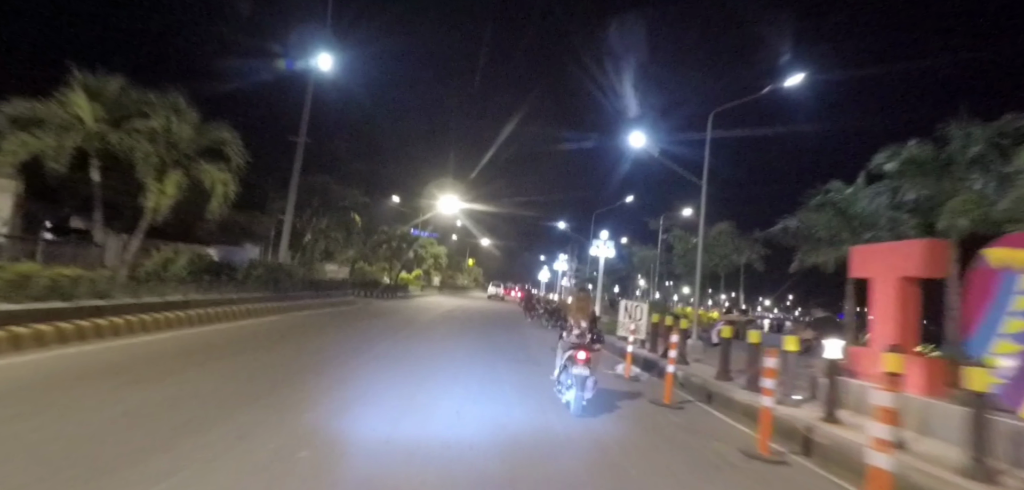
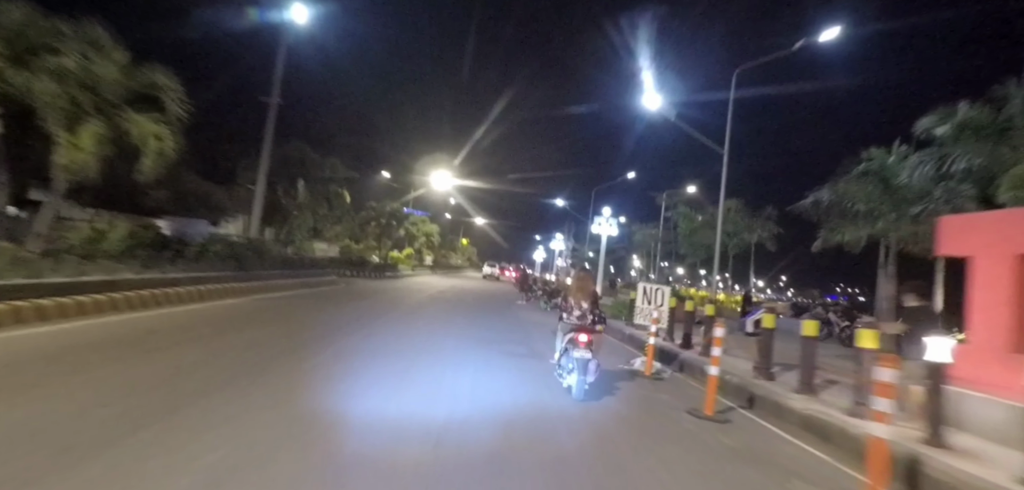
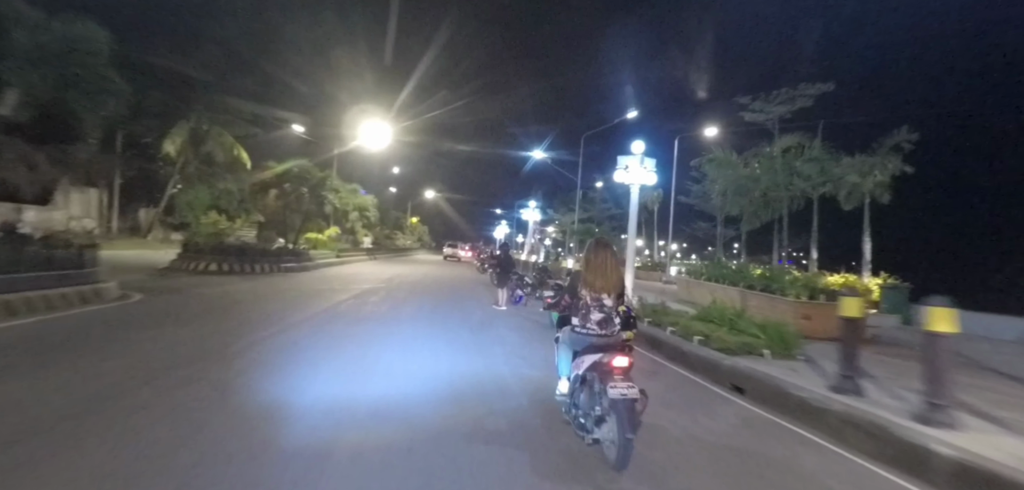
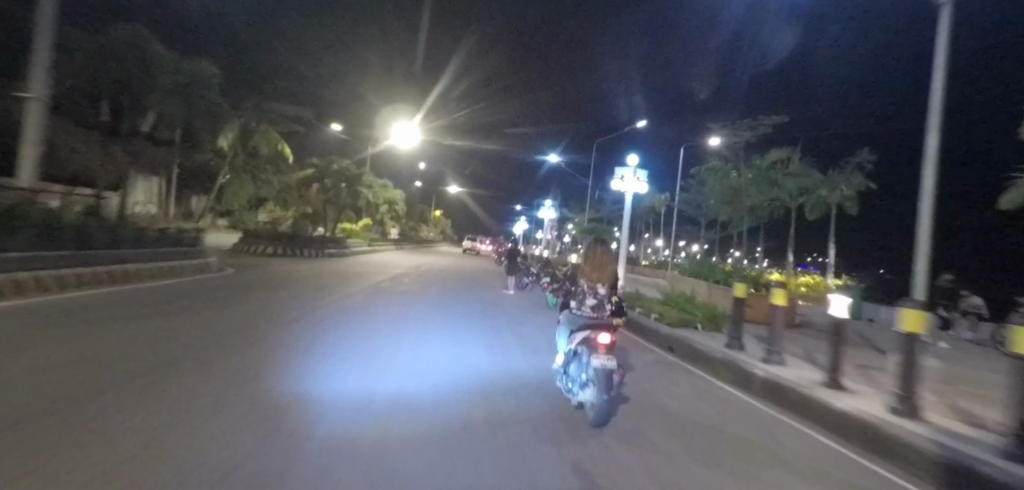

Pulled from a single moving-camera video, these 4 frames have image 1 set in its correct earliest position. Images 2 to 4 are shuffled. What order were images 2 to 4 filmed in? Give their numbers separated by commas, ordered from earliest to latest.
2, 4, 3
